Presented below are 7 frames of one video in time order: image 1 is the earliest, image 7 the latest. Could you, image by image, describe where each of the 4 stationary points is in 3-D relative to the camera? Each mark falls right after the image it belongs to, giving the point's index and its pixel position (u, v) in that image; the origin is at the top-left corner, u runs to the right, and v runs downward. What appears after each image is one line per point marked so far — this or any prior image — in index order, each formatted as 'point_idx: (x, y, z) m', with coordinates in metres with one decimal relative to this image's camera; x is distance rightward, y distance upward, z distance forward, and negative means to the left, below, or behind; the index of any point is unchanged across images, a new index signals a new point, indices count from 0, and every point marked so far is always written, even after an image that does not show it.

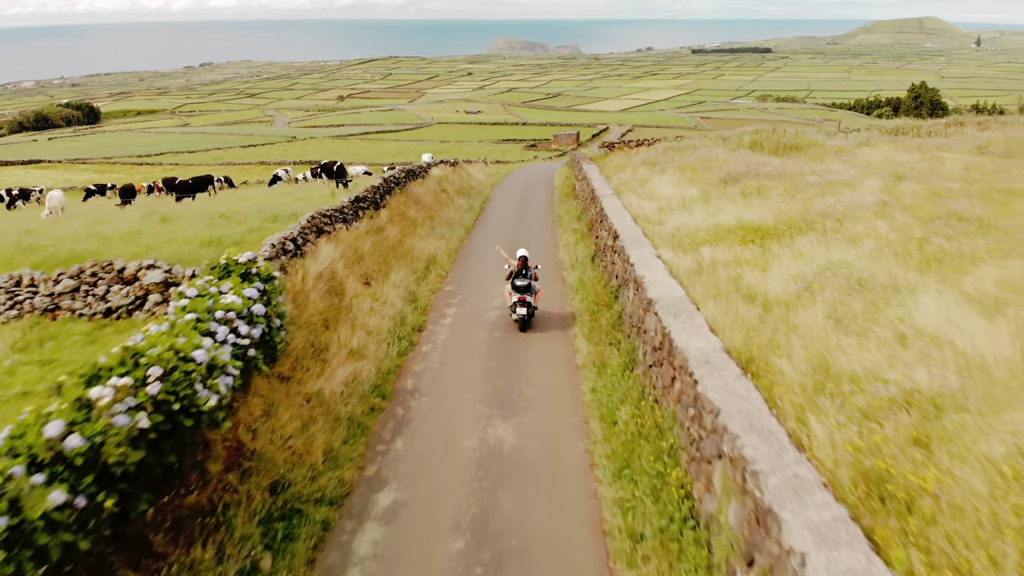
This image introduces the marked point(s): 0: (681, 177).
0: (+3.5, +2.3, +18.1) m
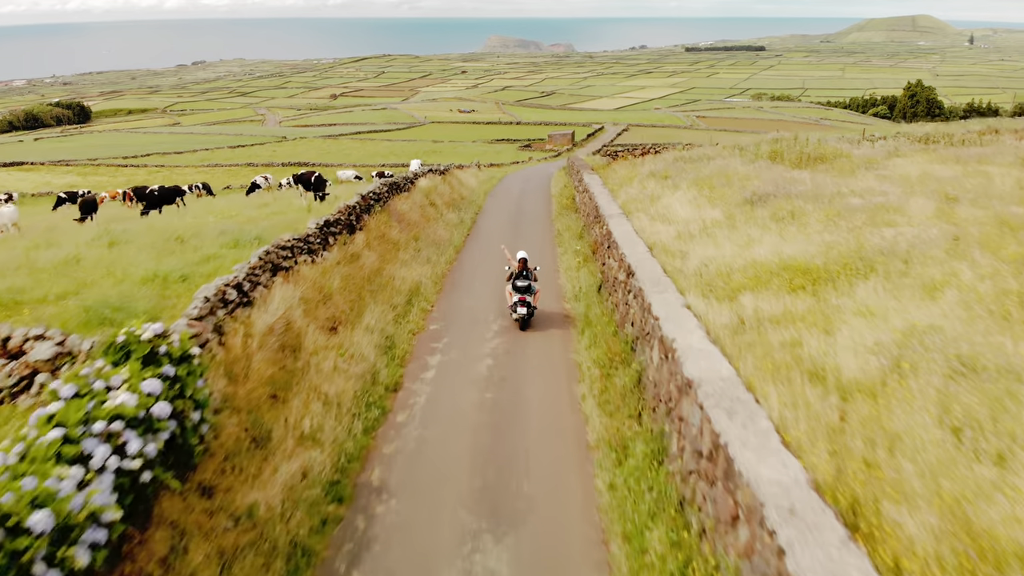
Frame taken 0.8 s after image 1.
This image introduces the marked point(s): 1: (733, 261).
0: (+3.4, +1.7, +16.0) m
1: (+2.8, +0.3, +10.8) m
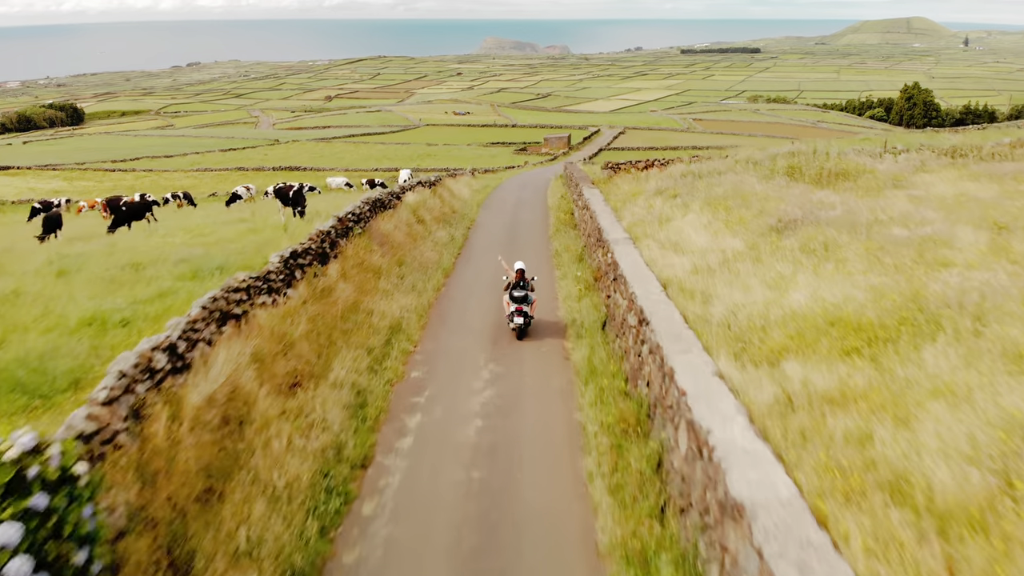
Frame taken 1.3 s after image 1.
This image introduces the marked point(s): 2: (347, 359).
0: (+3.3, +1.1, +14.4) m
1: (+2.7, -0.2, +9.2) m
2: (-2.1, -0.9, +11.1) m
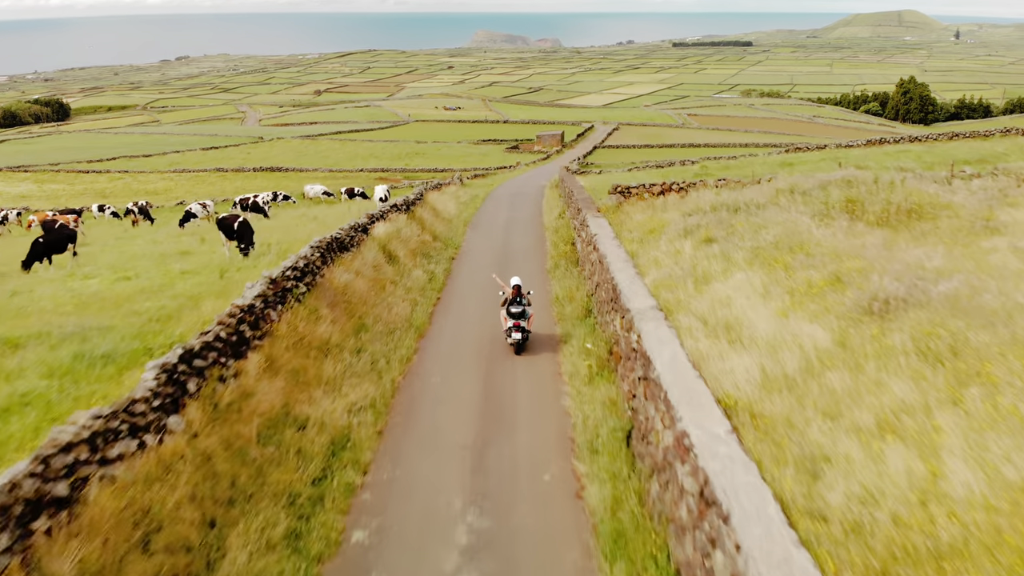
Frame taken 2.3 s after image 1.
0: (+3.2, +0.1, +10.8) m
1: (+2.6, -1.4, +5.6) m
2: (-2.2, -2.0, +7.5) m
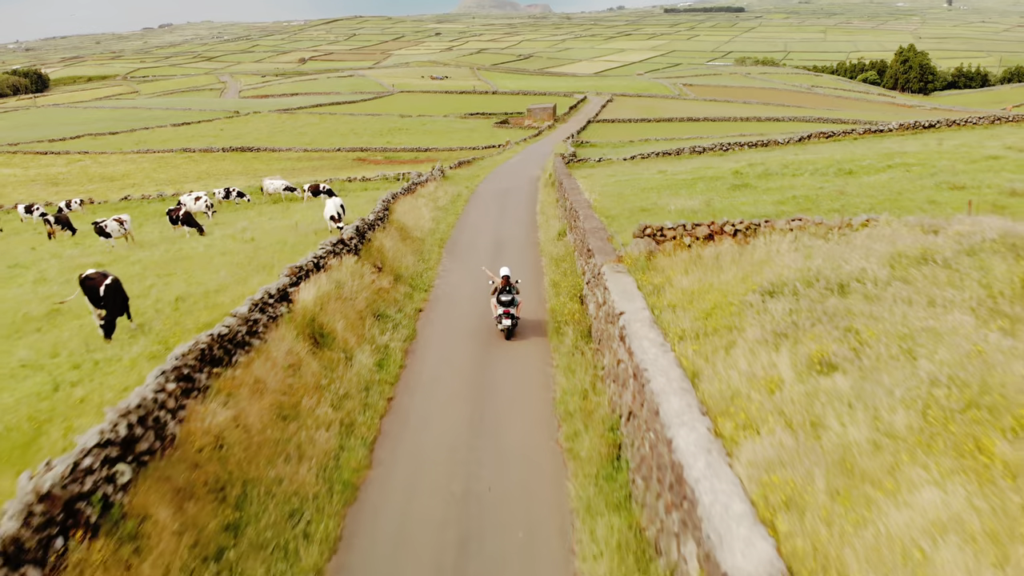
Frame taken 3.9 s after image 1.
0: (+3.0, -1.5, +5.6) m
1: (+2.5, -3.0, +0.4) m
2: (-2.3, -3.7, +2.3) m
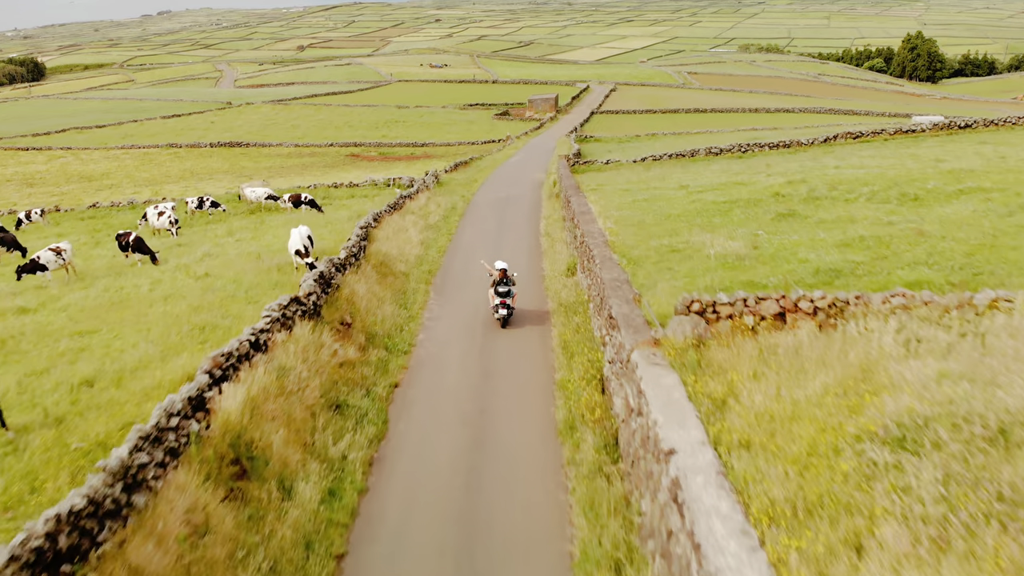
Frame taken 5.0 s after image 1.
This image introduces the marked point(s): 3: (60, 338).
0: (+3.0, -2.6, +2.4) m
1: (+2.5, -4.3, -2.8) m
2: (-2.3, -4.9, -0.9) m
3: (-7.4, -0.8, +14.3) m
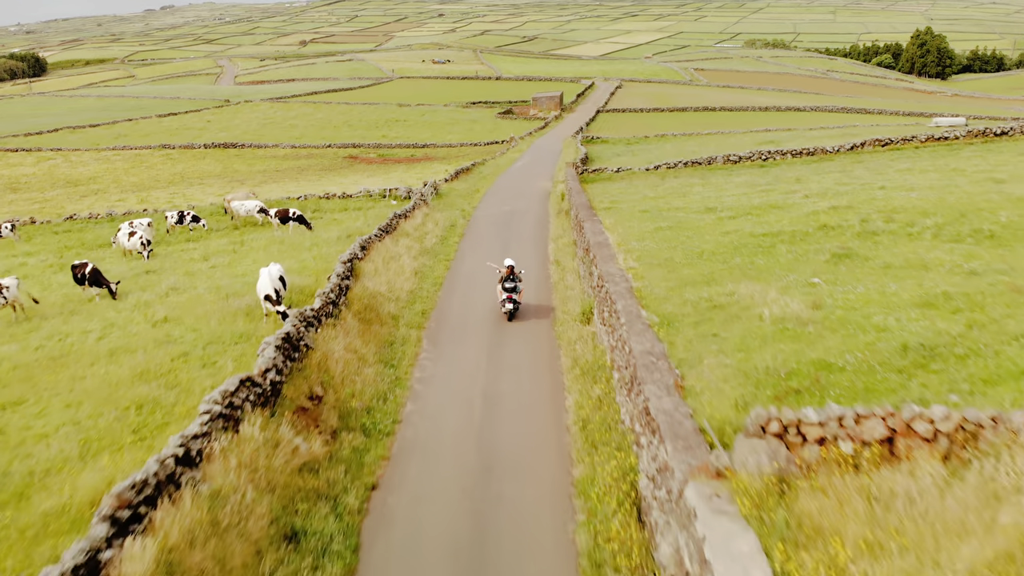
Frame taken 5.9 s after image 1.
0: (+3.1, -3.6, -0.1) m
1: (+2.6, -5.3, -5.2) m
2: (-2.2, -5.9, -3.3) m
3: (-7.3, -1.7, +11.9) m
